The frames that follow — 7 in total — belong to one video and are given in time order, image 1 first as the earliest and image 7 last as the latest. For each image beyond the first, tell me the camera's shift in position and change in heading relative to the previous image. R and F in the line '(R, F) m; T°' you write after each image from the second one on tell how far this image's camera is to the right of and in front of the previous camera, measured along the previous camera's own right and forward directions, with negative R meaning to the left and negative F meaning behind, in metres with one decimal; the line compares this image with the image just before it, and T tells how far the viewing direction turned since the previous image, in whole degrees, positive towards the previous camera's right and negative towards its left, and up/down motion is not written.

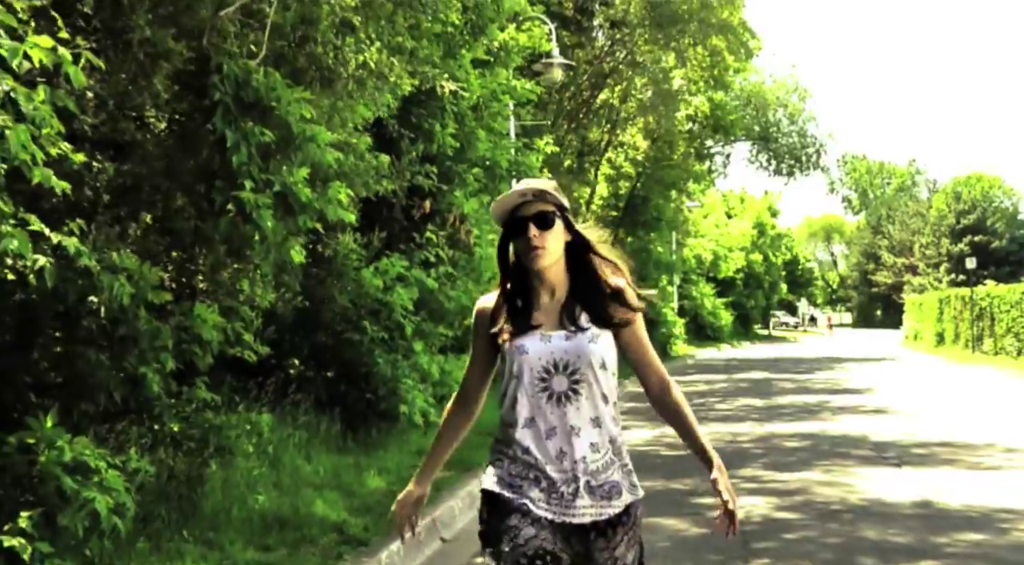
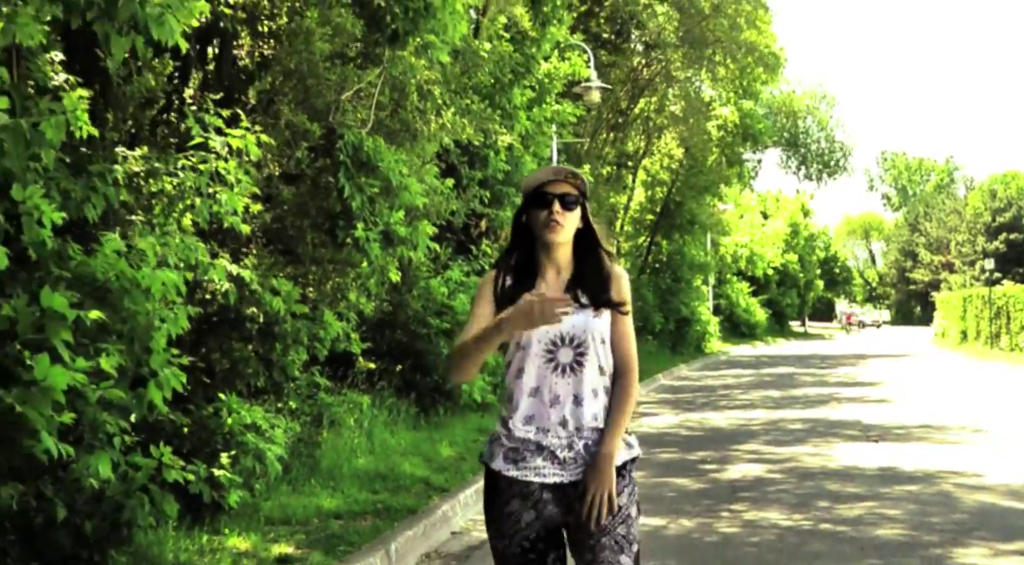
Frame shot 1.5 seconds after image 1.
(0.0, -2.4) m; -2°
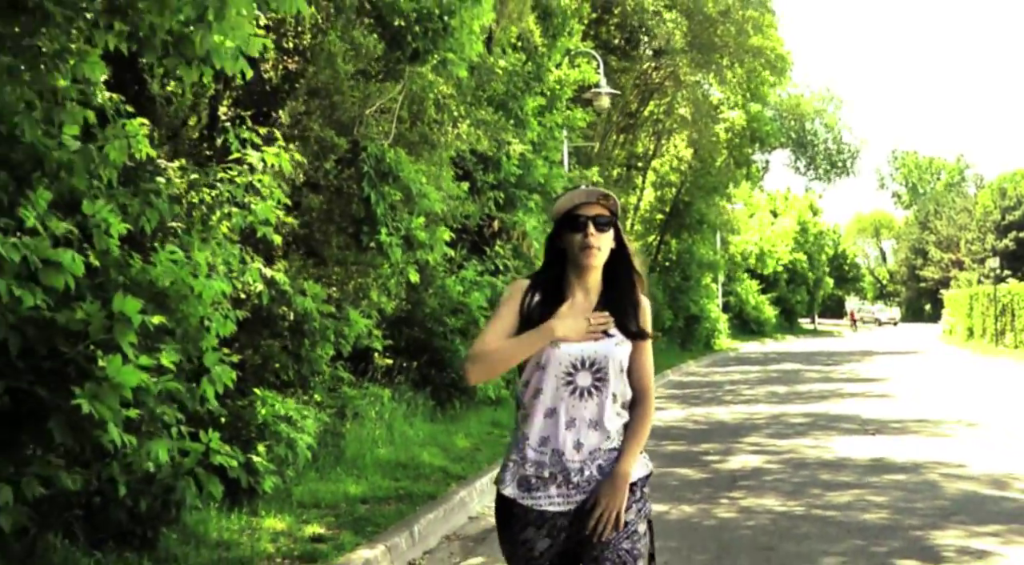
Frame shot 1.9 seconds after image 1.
(0.0, -0.6) m; -1°
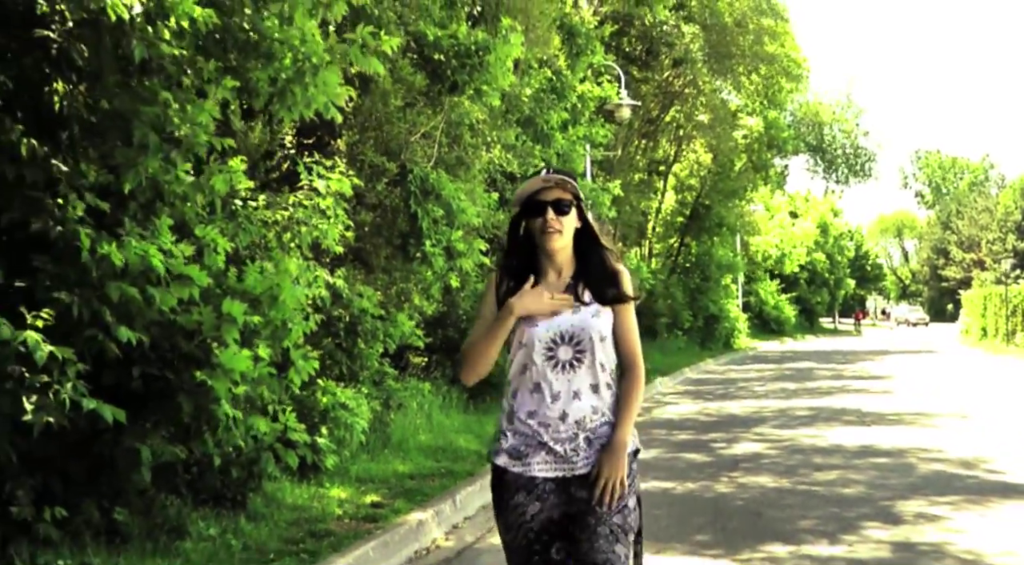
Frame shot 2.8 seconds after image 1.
(0.0, -1.4) m; -1°
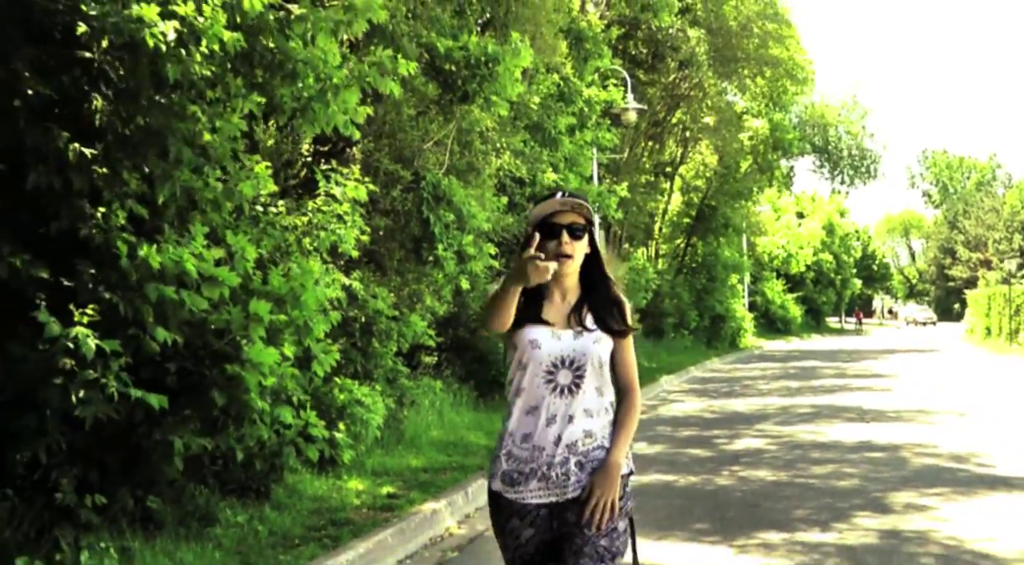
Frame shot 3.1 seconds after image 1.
(0.0, -0.5) m; 0°
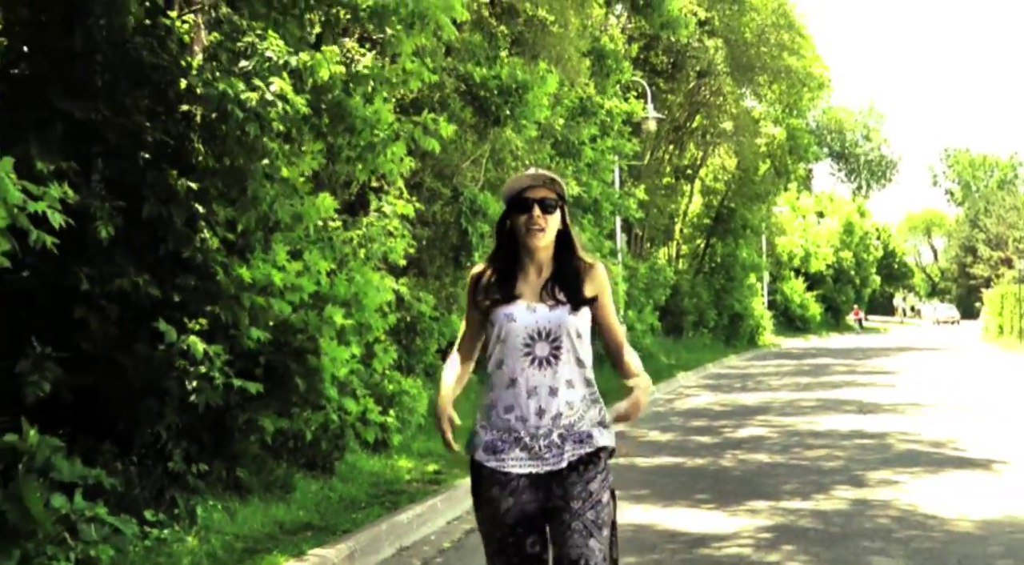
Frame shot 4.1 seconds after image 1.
(0.0, -1.5) m; -1°
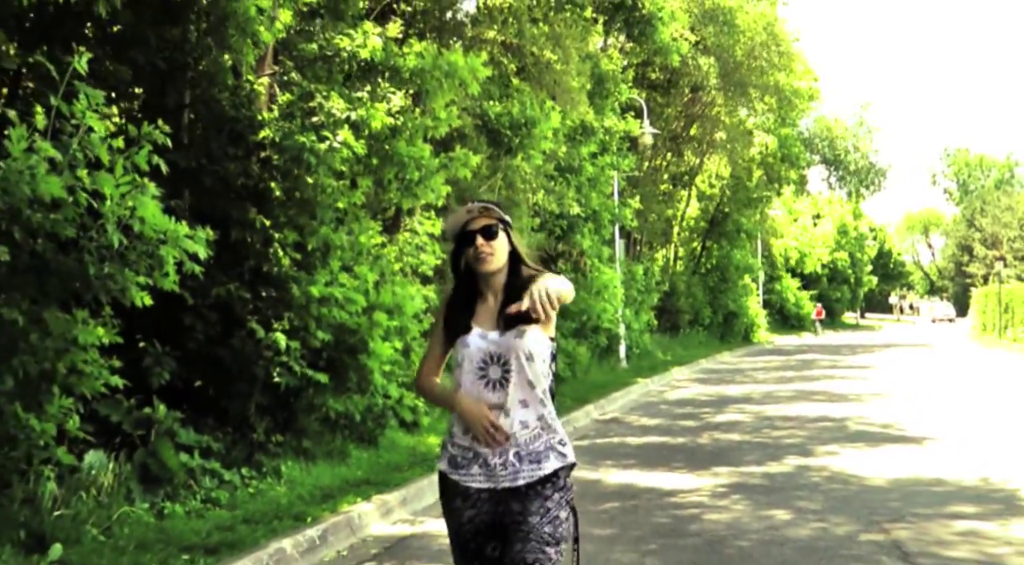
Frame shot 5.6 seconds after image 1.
(-0.1, -2.3) m; 0°
